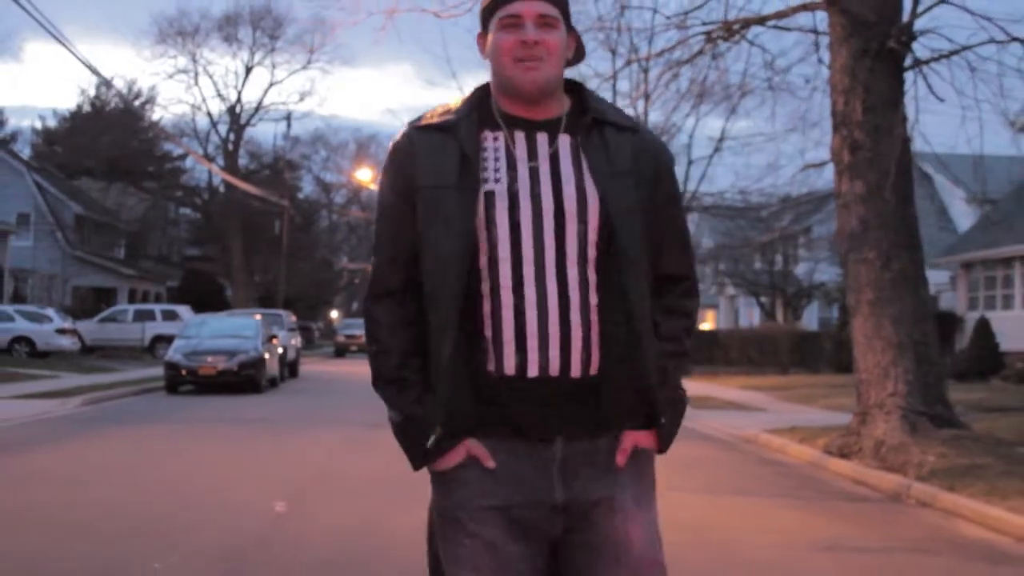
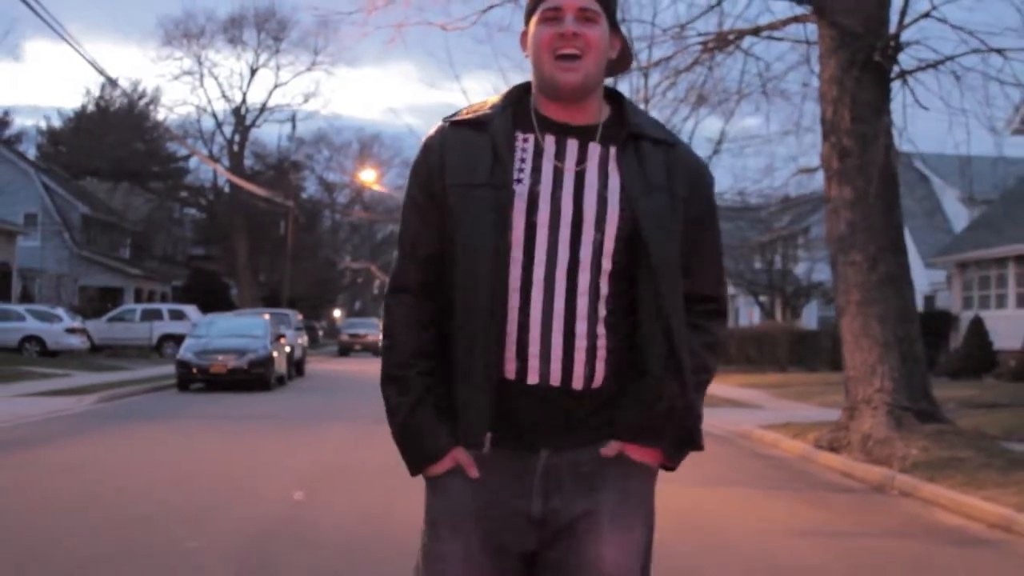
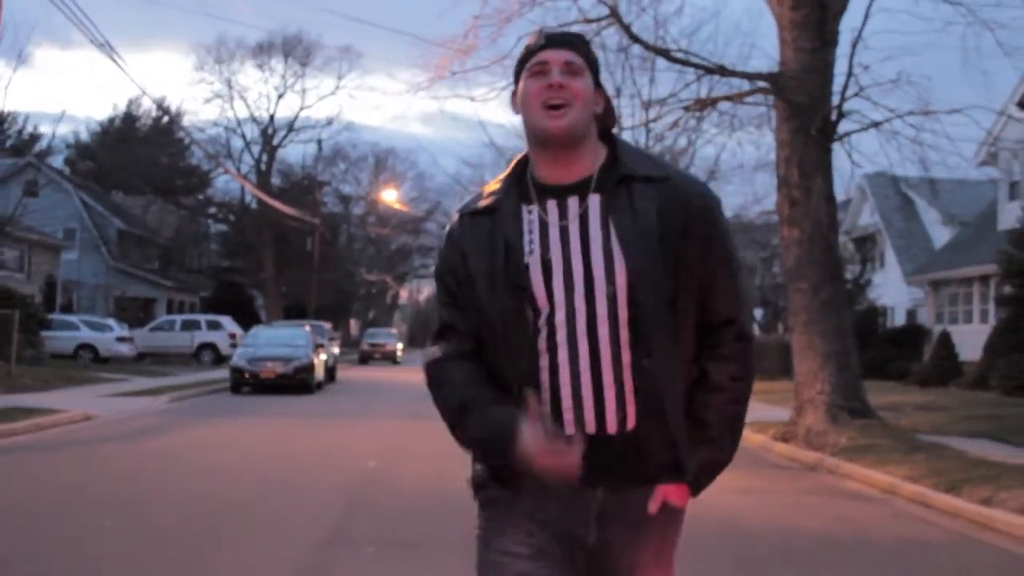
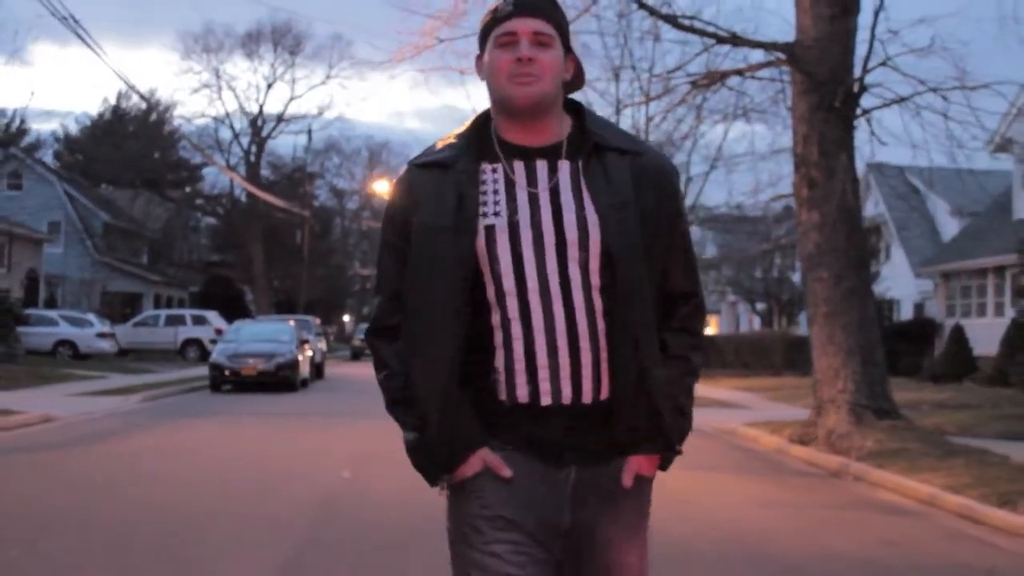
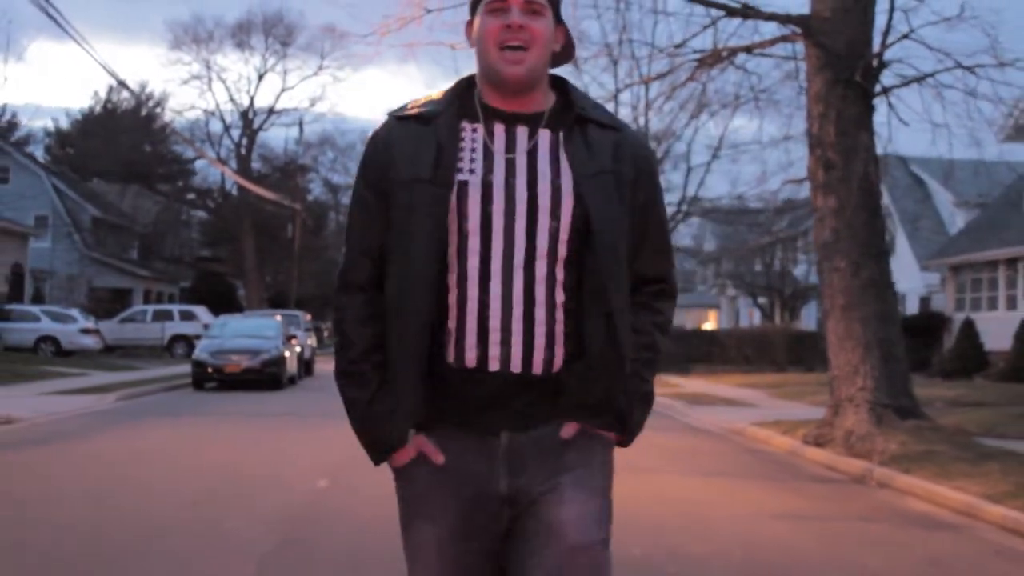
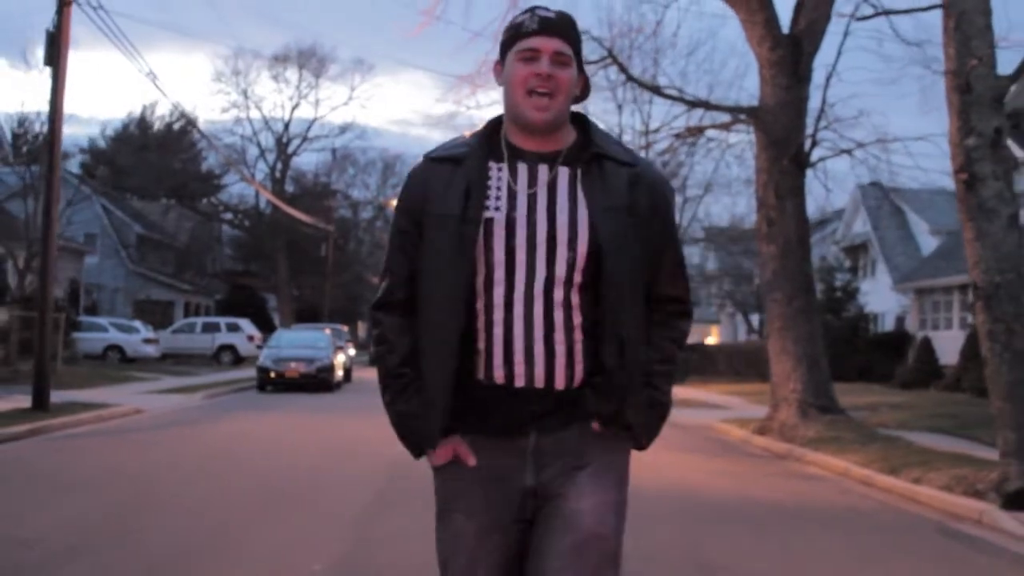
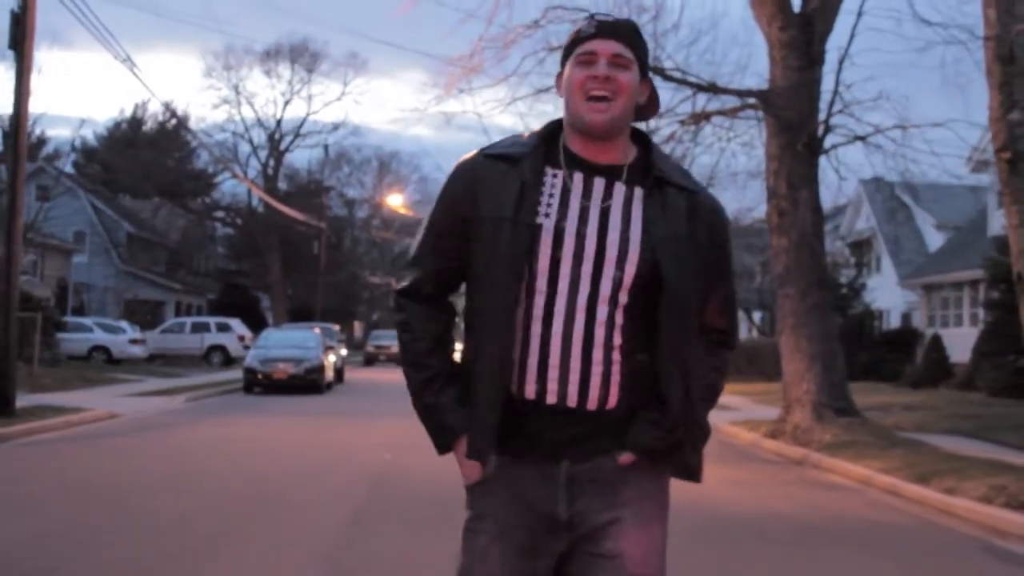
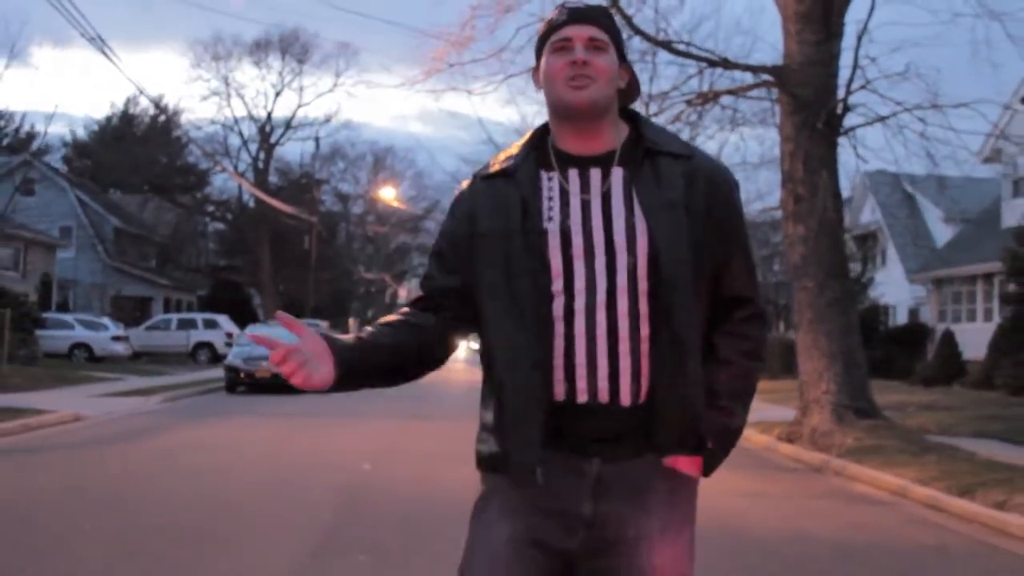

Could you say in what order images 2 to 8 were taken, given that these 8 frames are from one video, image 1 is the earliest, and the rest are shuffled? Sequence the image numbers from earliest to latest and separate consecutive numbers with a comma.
2, 5, 4, 8, 3, 7, 6
